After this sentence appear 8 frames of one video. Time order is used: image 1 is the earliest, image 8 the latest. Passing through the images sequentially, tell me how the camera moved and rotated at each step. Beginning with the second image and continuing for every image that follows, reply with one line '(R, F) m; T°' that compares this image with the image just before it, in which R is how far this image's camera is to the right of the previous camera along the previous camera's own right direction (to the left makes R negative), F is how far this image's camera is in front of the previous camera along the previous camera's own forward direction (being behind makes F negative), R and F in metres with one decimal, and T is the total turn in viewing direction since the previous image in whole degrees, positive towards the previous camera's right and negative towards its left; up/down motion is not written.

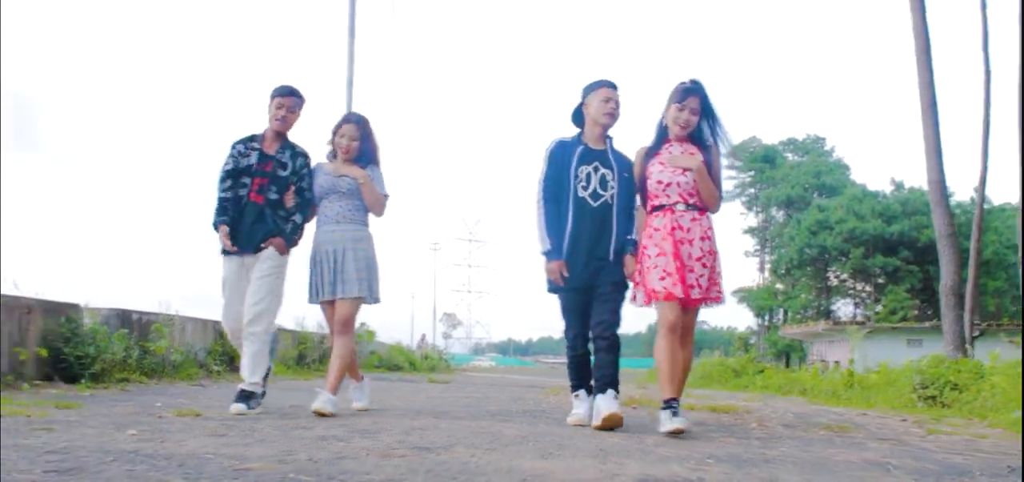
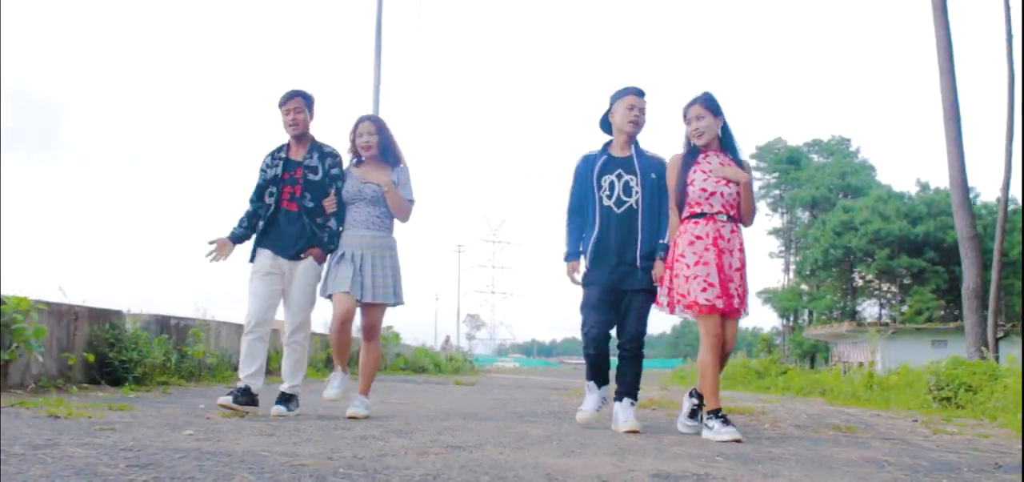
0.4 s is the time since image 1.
(0.0, -0.3) m; -1°
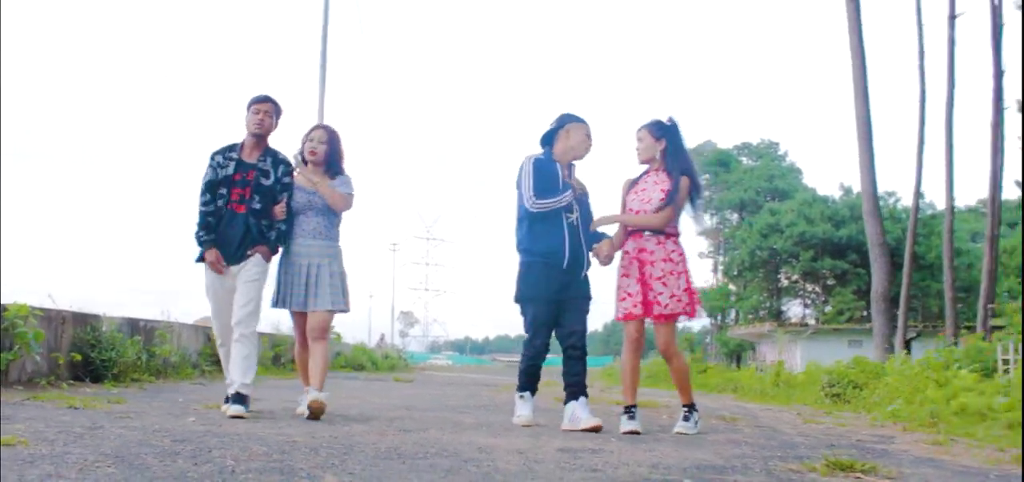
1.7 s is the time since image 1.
(0.0, -0.9) m; +3°
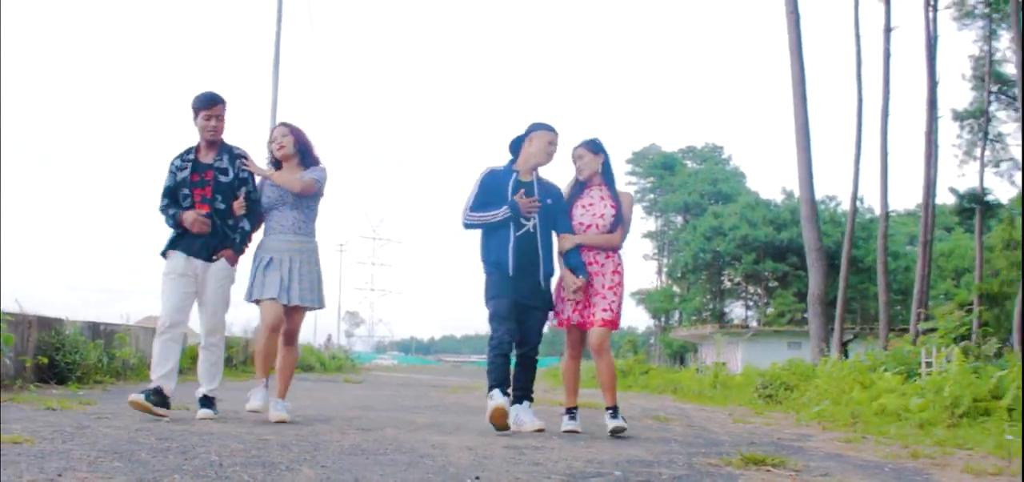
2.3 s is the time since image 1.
(0.0, -0.4) m; +3°
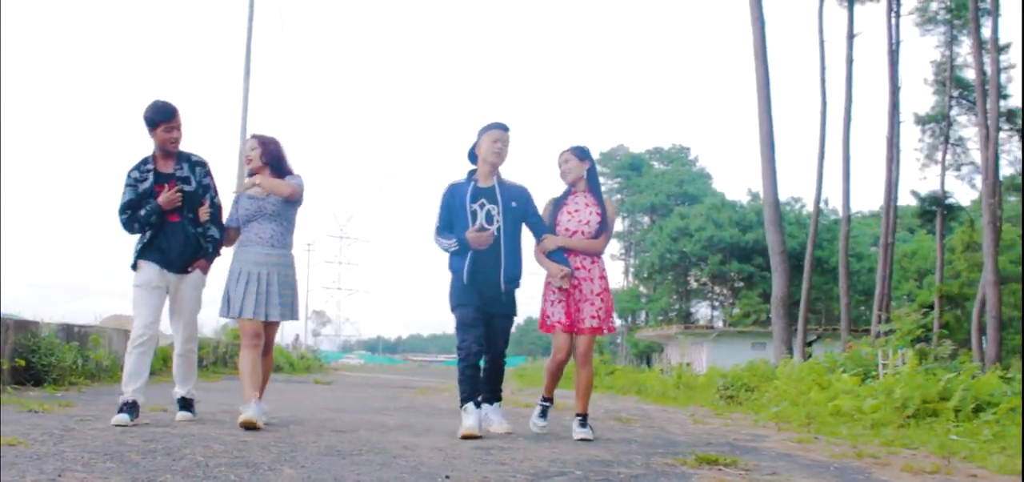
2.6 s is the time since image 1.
(0.0, -0.2) m; +2°
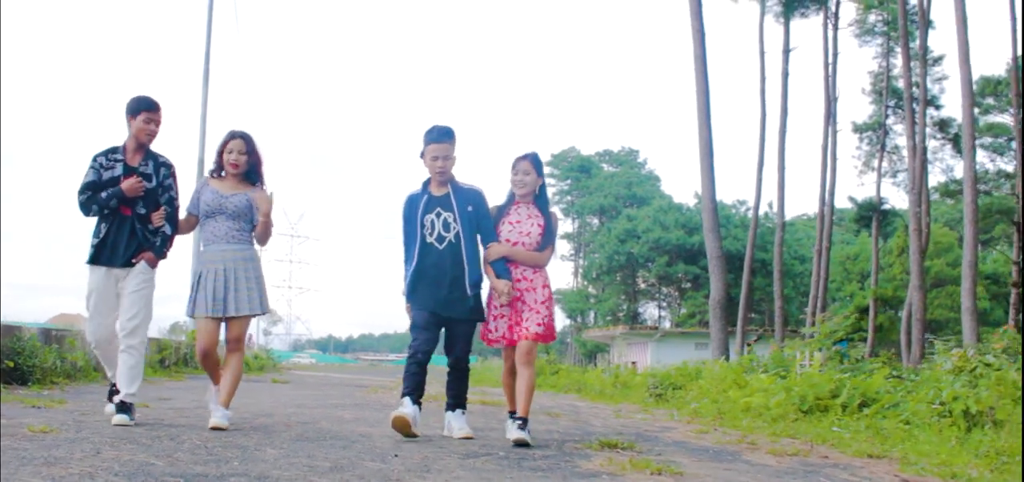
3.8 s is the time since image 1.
(+0.1, -0.9) m; +3°
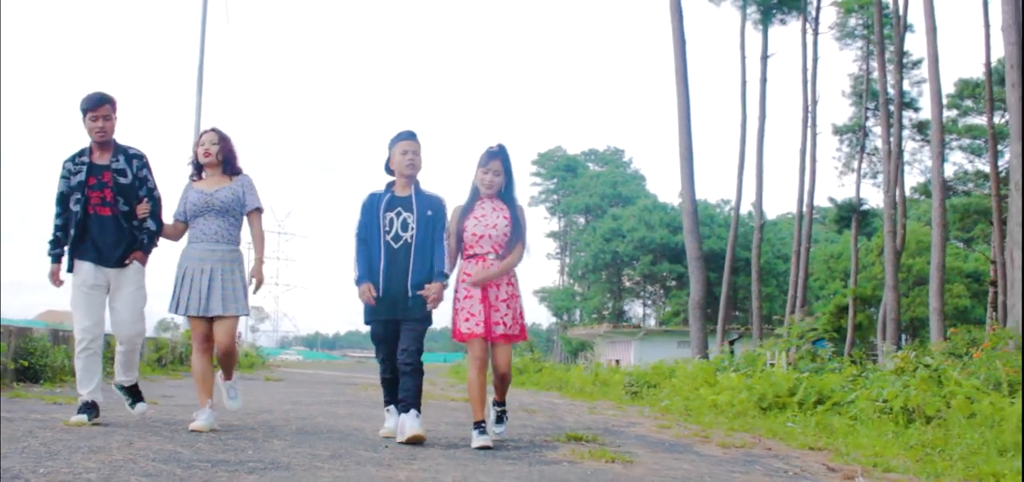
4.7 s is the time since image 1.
(0.0, -0.6) m; +1°
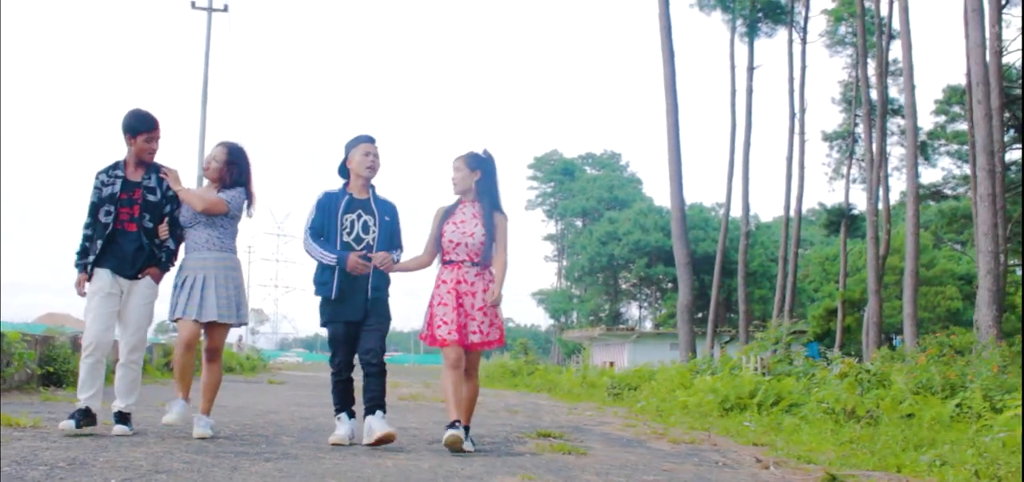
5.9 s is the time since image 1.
(+0.1, -0.9) m; 0°
